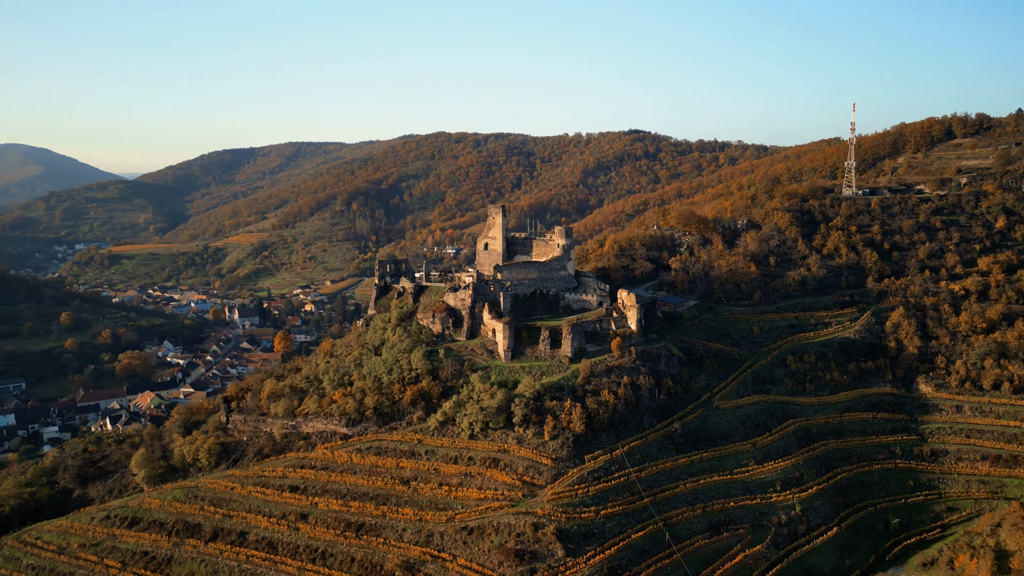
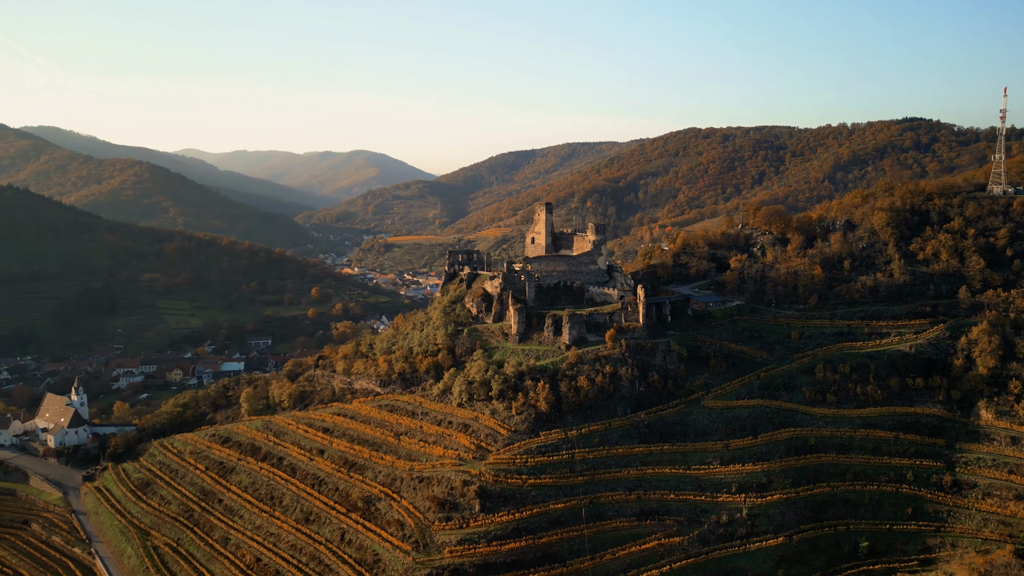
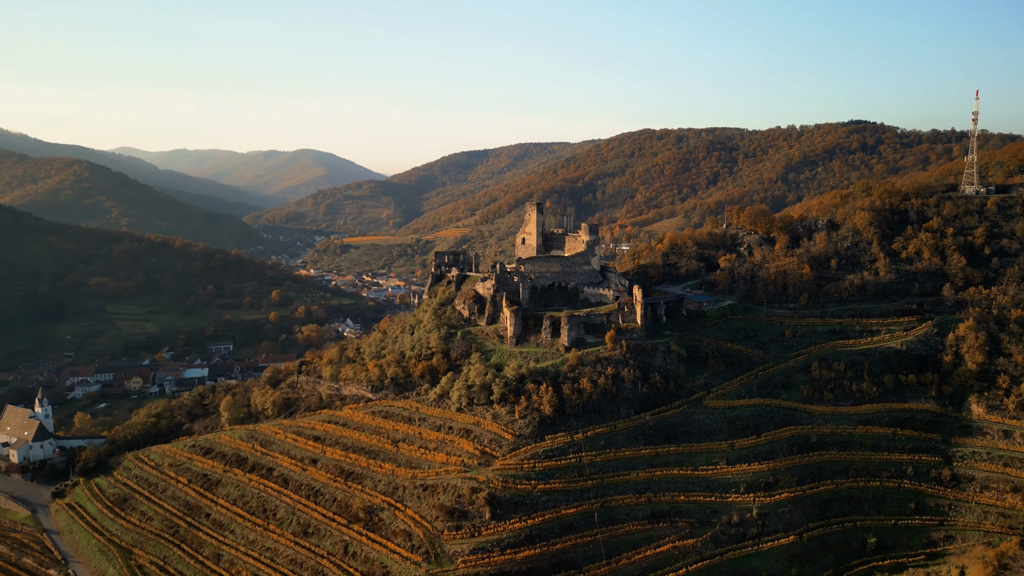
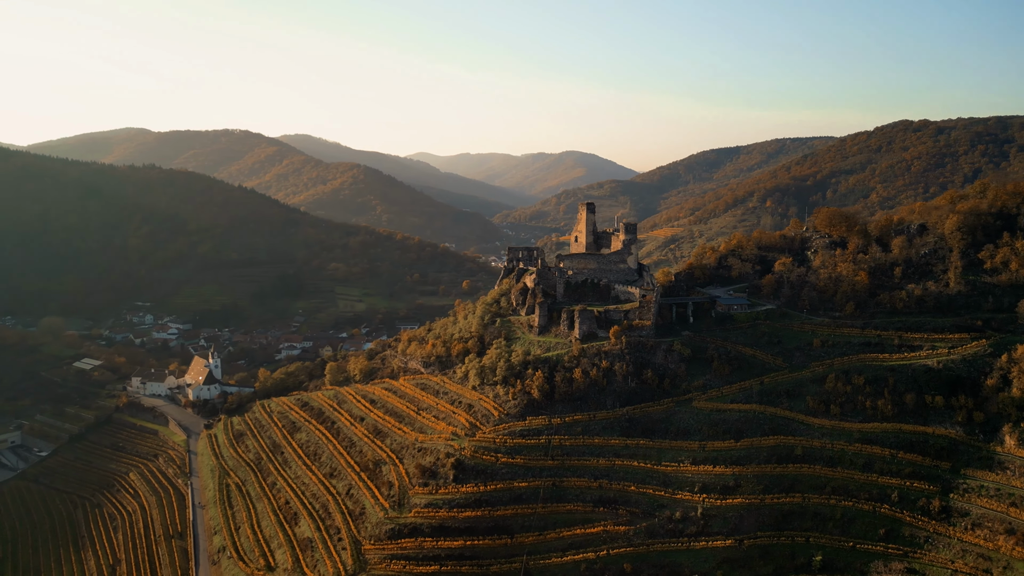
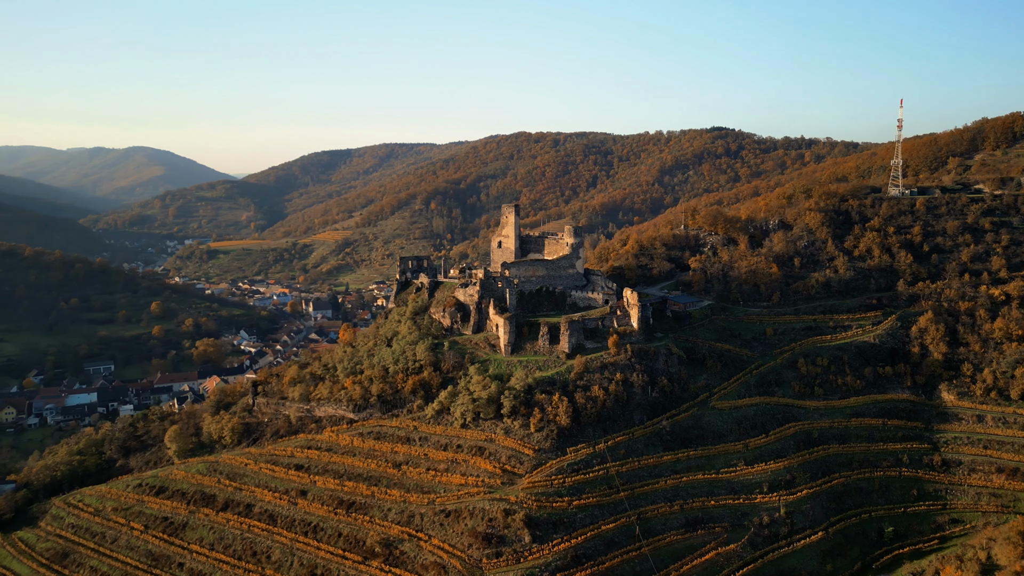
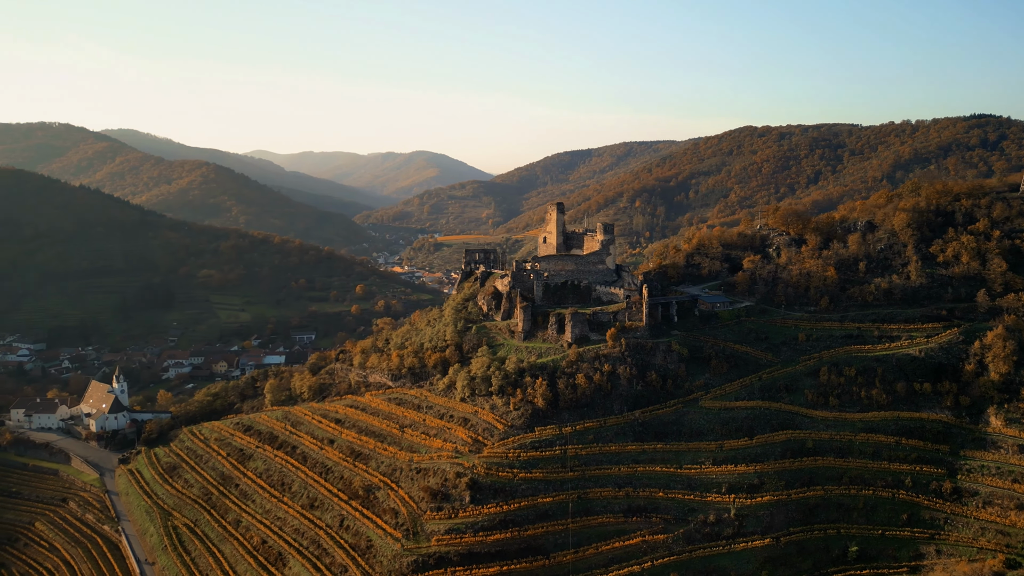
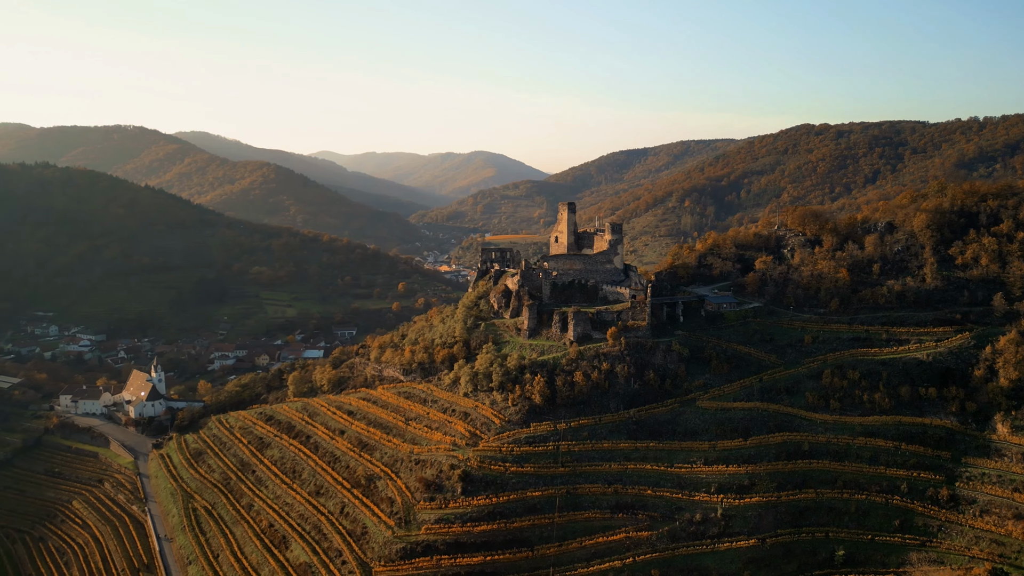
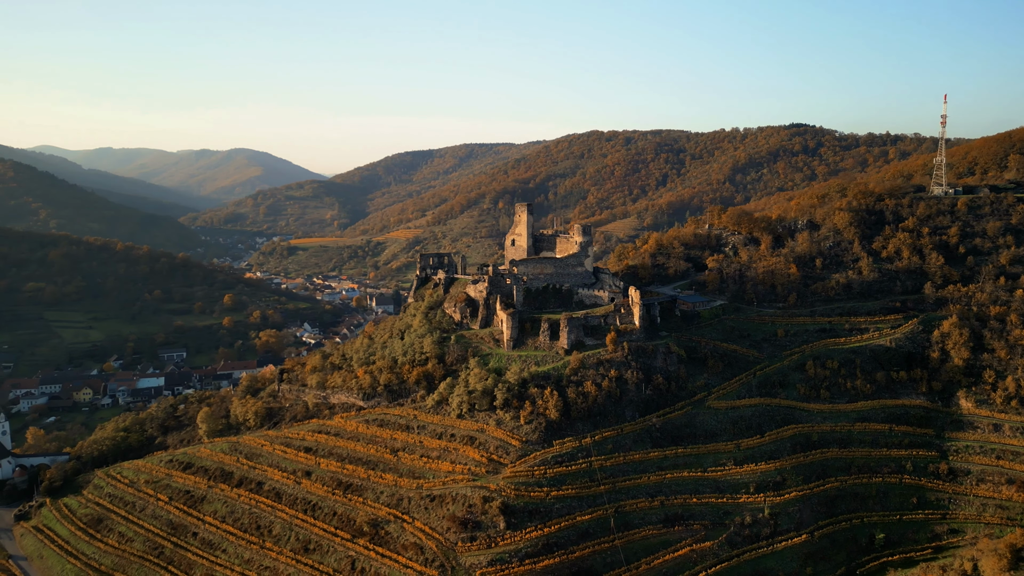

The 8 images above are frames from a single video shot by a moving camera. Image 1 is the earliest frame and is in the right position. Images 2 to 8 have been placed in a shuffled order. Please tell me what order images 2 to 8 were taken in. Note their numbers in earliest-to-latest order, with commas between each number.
5, 8, 3, 2, 6, 7, 4
